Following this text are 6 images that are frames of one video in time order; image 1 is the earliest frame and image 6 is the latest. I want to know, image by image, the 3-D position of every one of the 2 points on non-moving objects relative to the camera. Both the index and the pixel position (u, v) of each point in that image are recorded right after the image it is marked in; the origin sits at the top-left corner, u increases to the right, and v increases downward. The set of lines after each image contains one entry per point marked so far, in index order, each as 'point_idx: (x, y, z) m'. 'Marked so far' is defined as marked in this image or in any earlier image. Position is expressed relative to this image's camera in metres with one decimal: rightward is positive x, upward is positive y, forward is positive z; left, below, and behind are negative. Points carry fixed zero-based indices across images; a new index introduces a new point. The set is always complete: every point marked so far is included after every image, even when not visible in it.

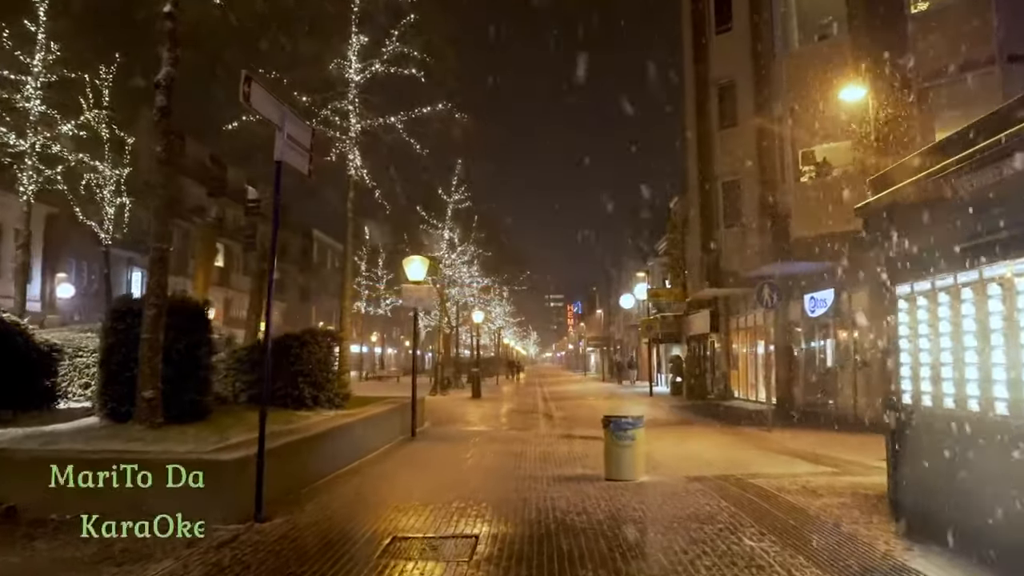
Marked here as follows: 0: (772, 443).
0: (+5.0, -2.9, +16.2) m
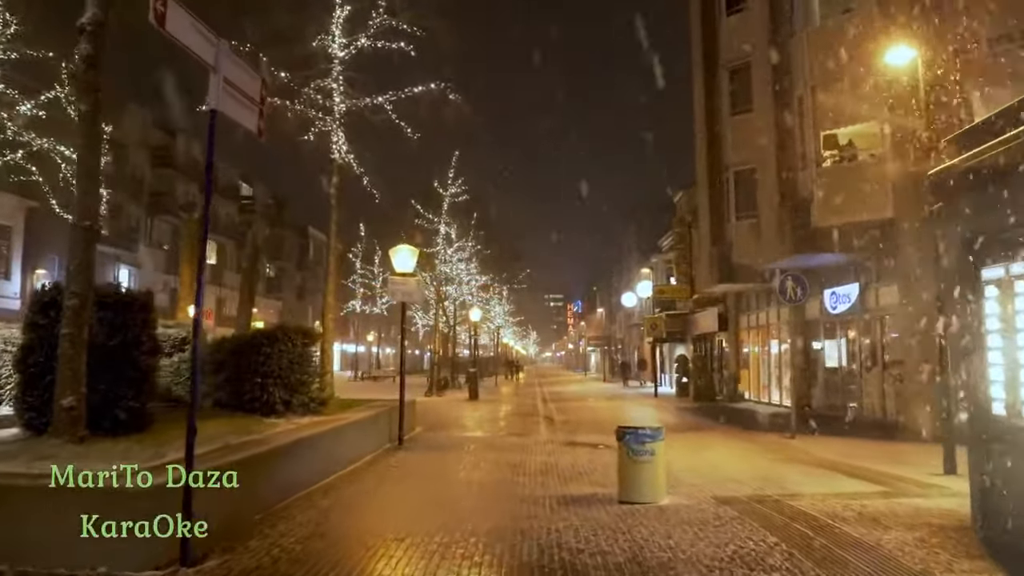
0: (+4.9, -2.8, +14.5) m
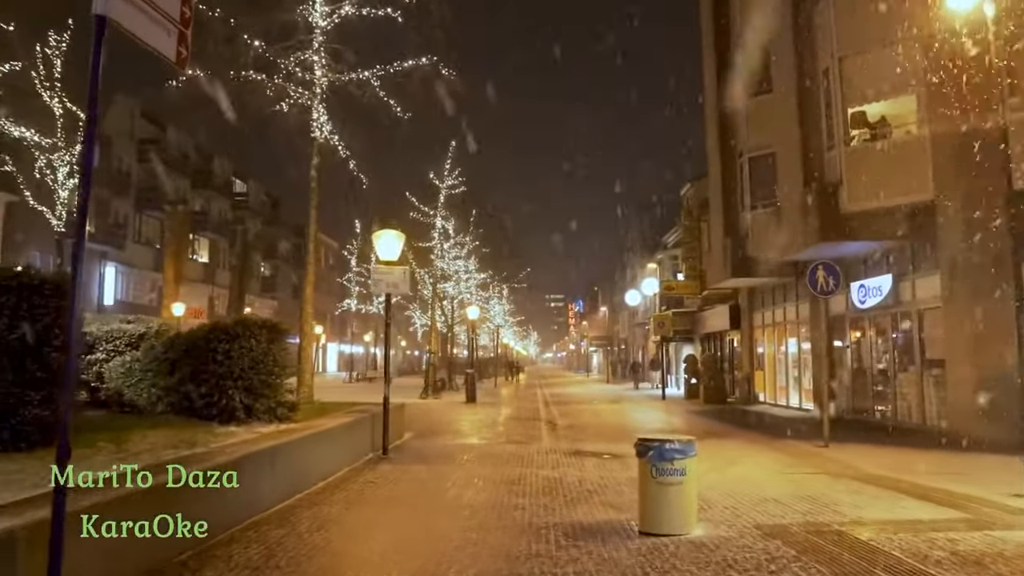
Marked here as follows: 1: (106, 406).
0: (+4.9, -2.6, +12.7) m
1: (-5.9, -1.7, +12.5) m
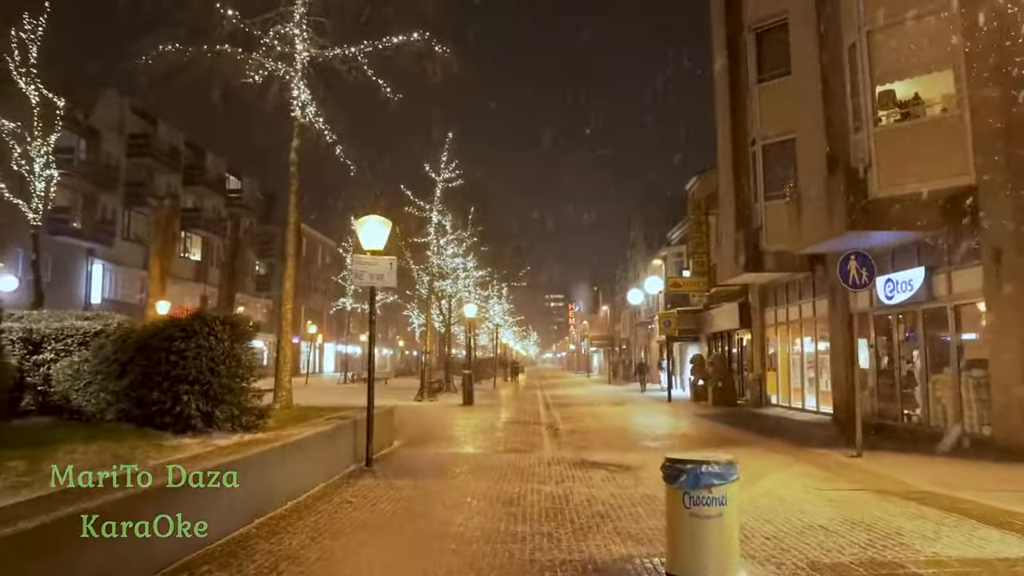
0: (+4.9, -2.5, +11.2) m
1: (-5.9, -1.6, +11.0) m
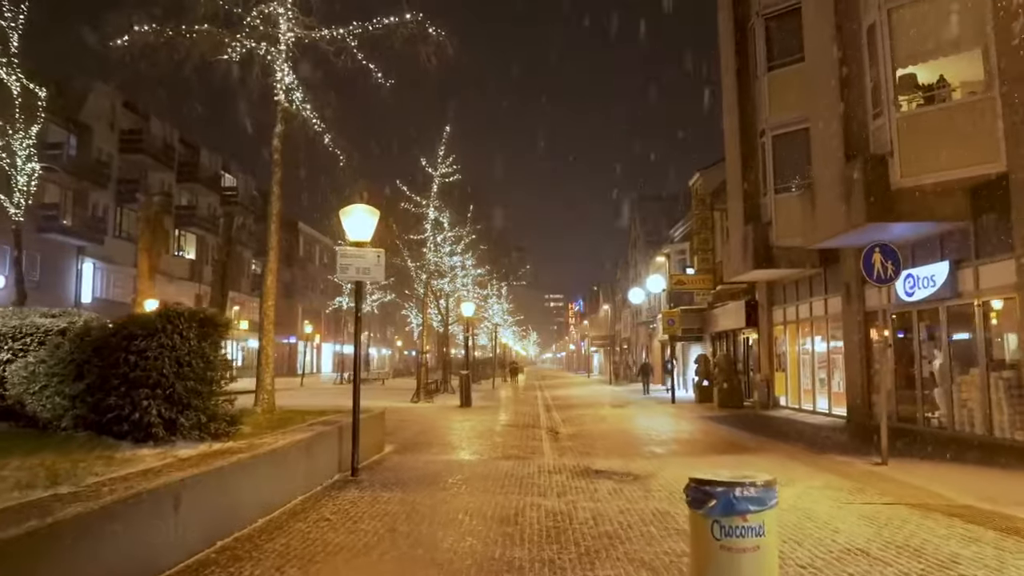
0: (+4.8, -2.4, +10.2) m
1: (-6.0, -1.5, +10.0) m
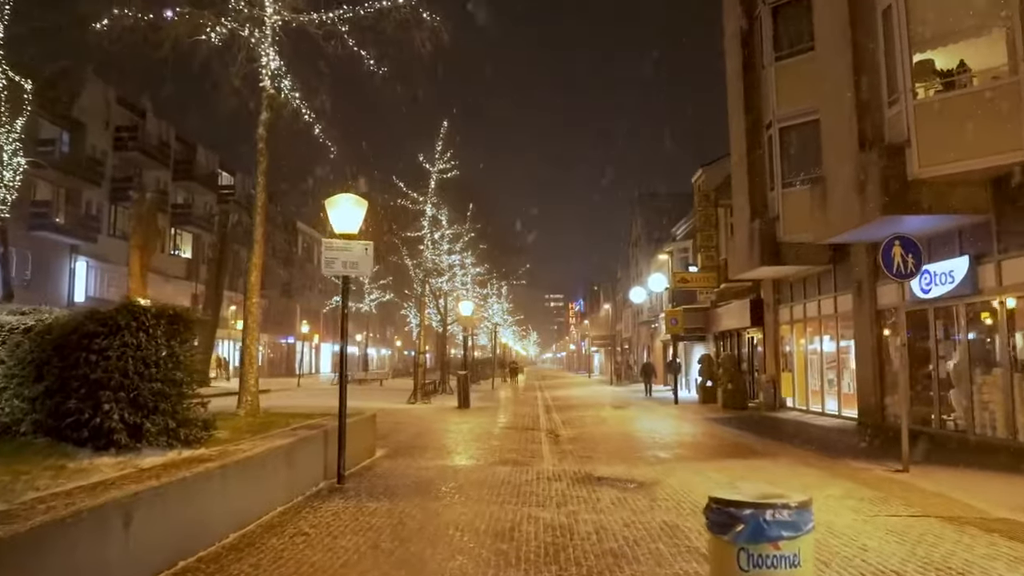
0: (+4.8, -2.4, +9.4) m
1: (-6.0, -1.5, +9.2) m
